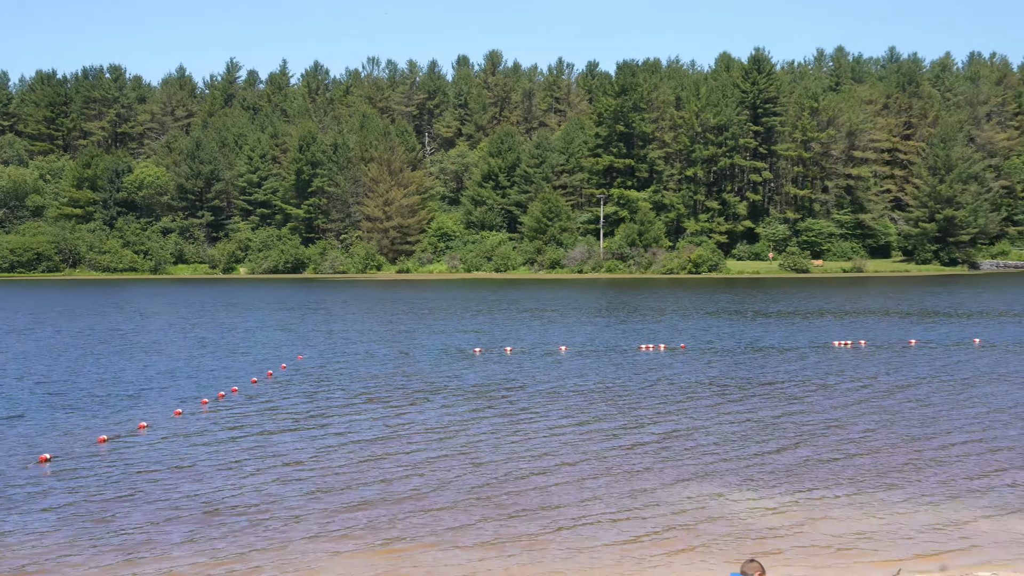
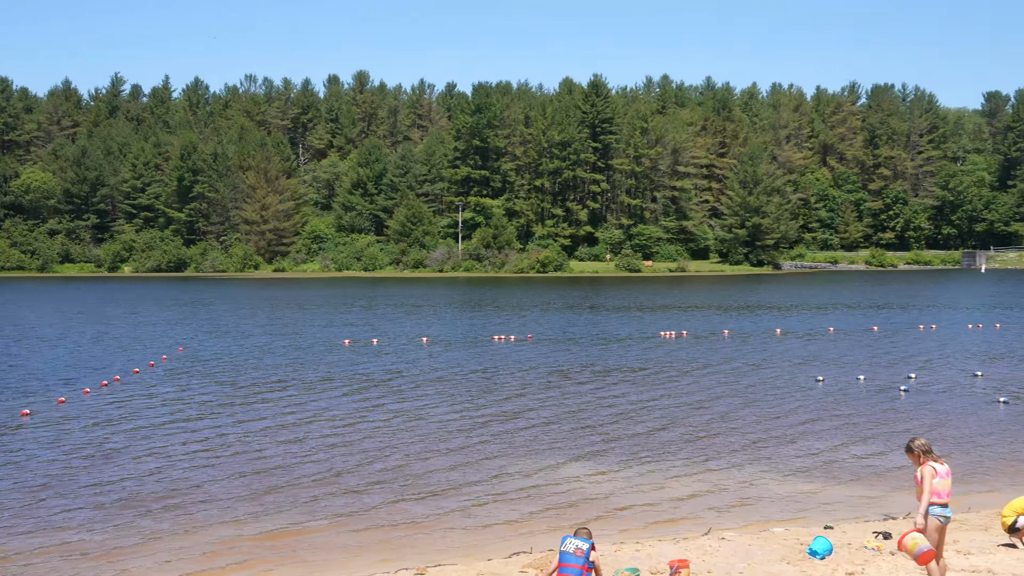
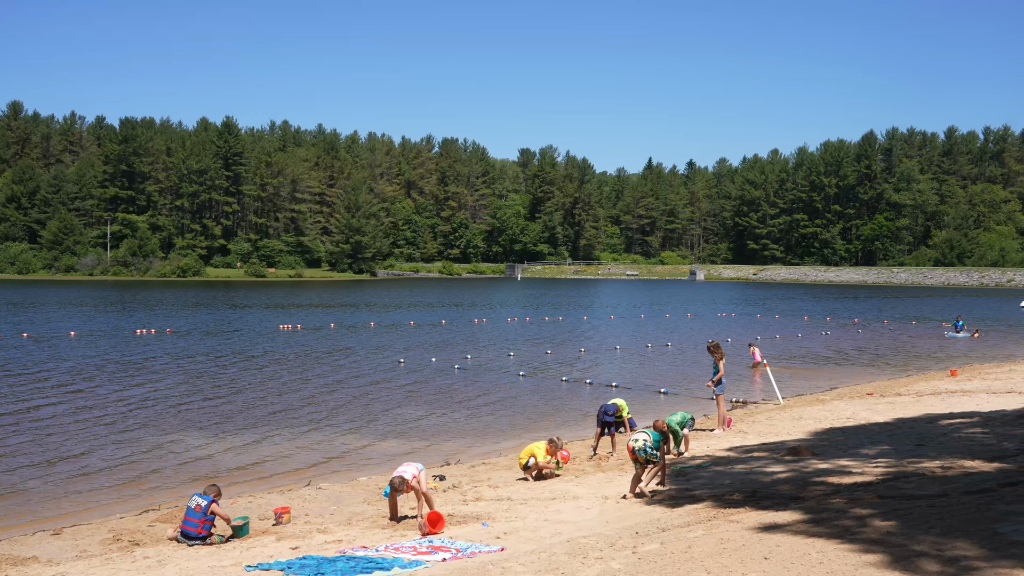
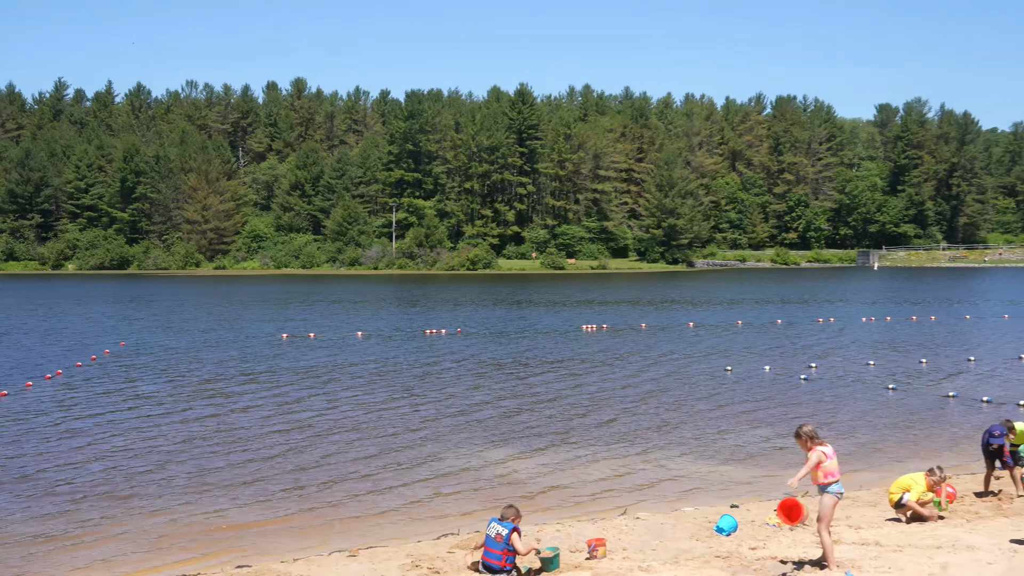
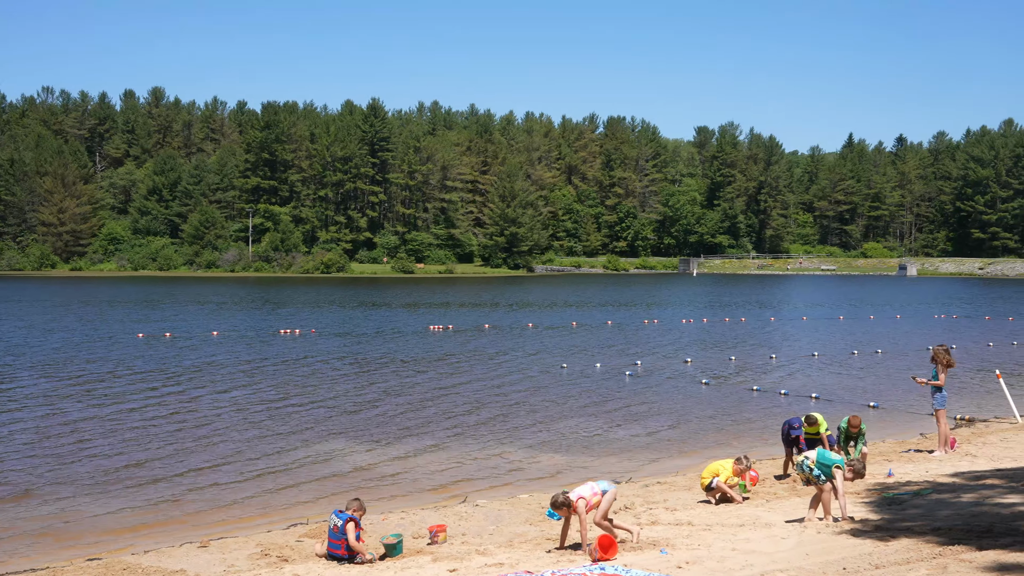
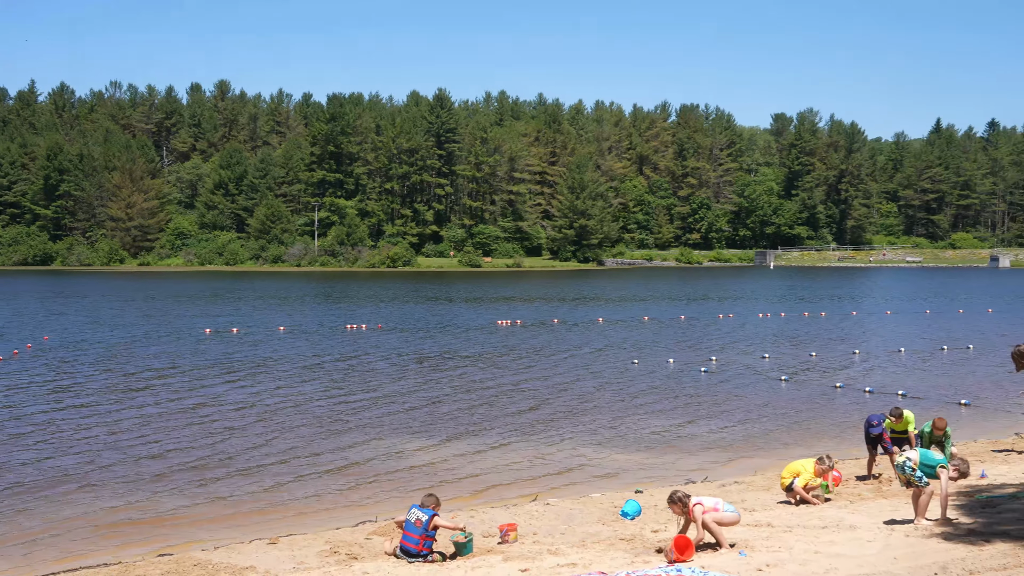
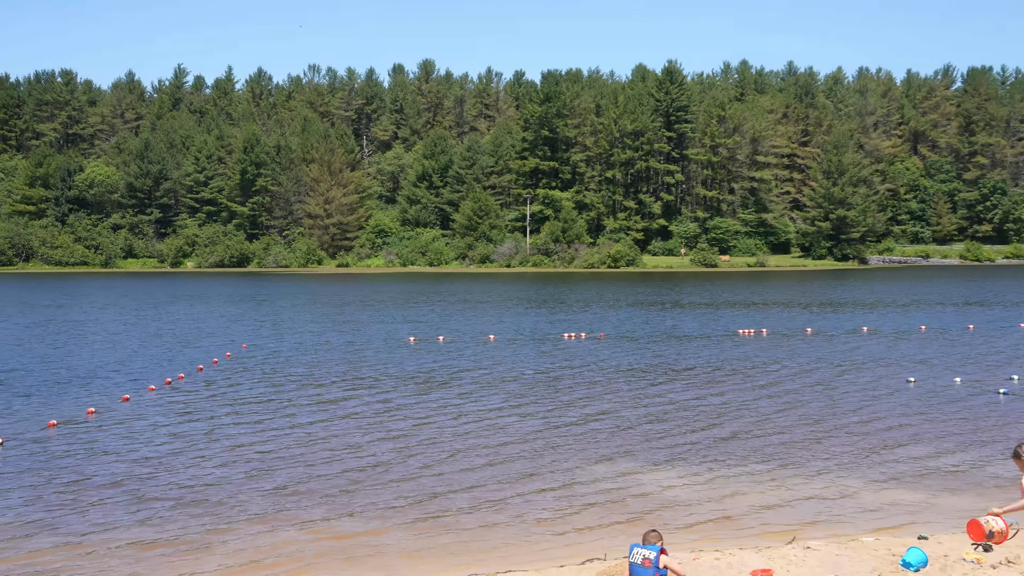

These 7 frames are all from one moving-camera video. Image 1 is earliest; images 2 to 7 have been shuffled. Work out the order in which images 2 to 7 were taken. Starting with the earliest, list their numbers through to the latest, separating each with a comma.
7, 2, 4, 6, 5, 3
